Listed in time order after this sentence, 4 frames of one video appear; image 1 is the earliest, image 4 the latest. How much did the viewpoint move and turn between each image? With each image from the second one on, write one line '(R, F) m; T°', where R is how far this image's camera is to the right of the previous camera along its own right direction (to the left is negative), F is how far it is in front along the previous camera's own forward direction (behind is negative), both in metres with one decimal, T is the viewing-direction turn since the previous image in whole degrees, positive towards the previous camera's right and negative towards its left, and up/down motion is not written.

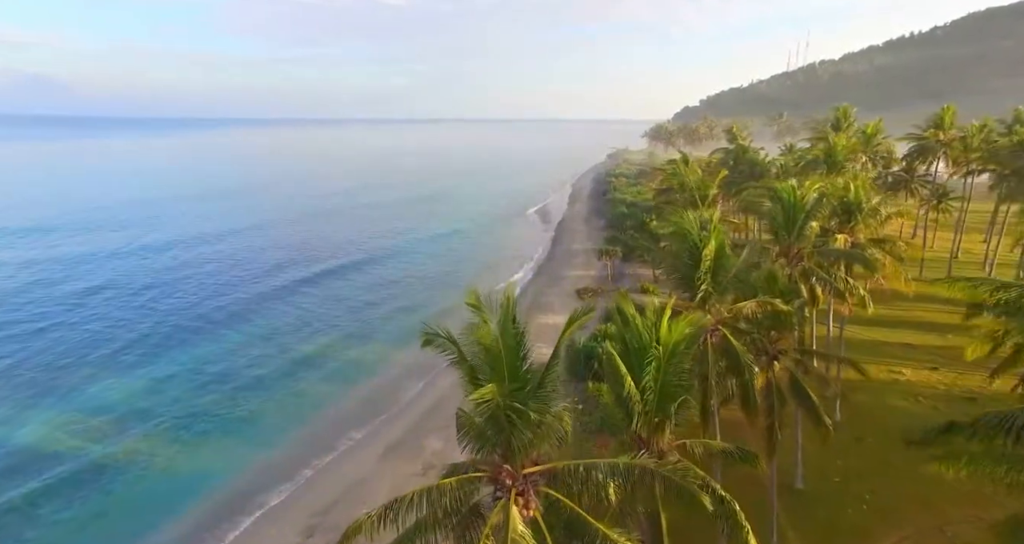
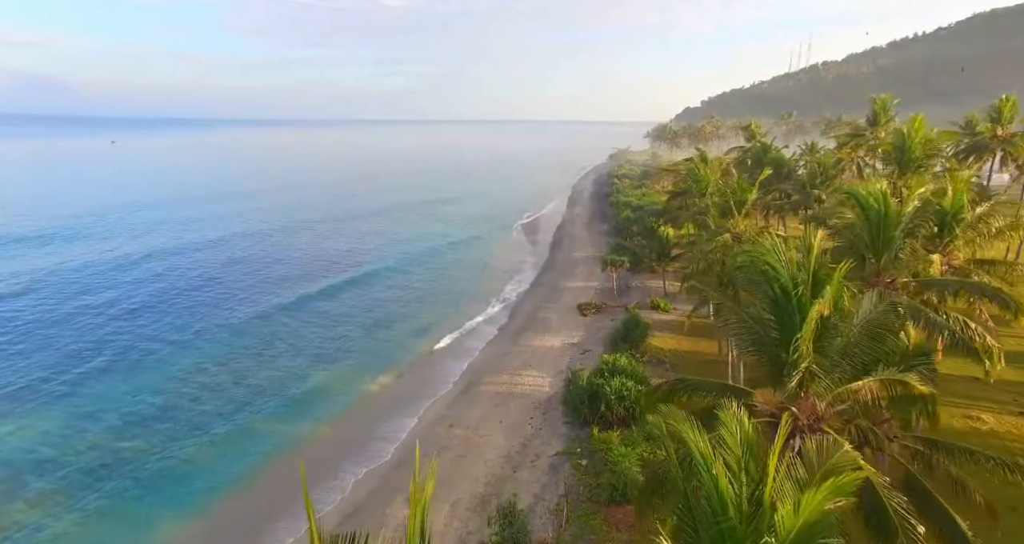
(+0.5, +5.1) m; 0°
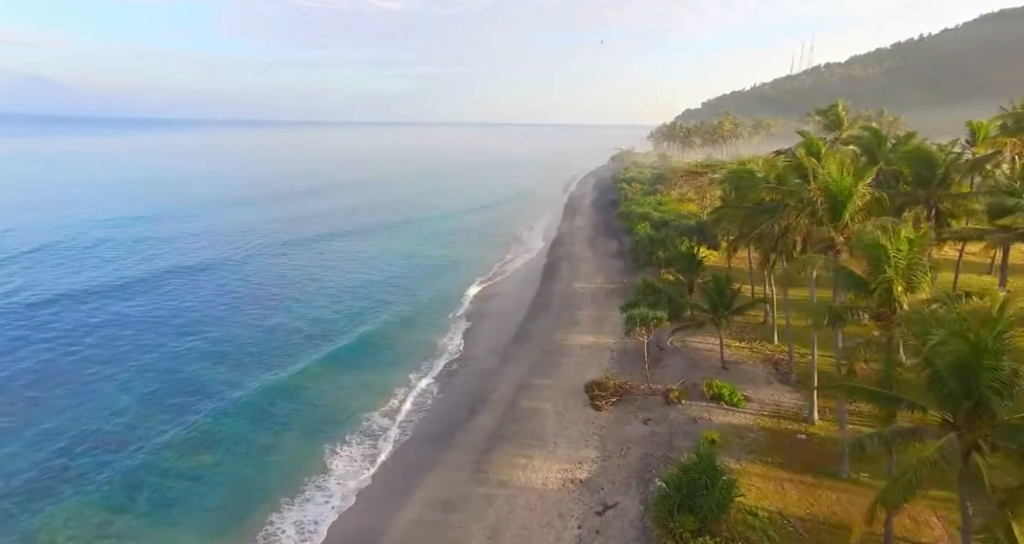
(+1.3, +15.6) m; 0°
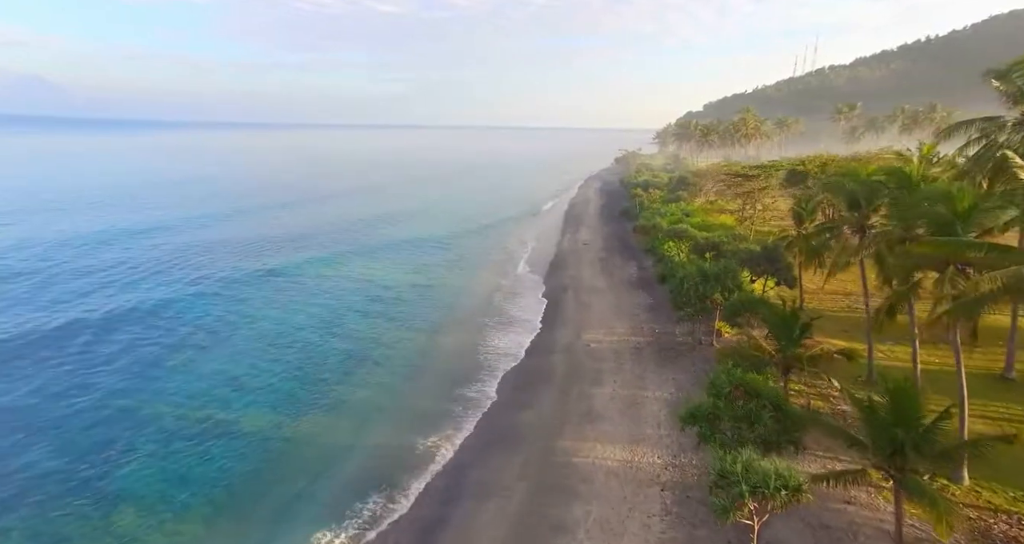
(+0.7, +13.7) m; 0°
